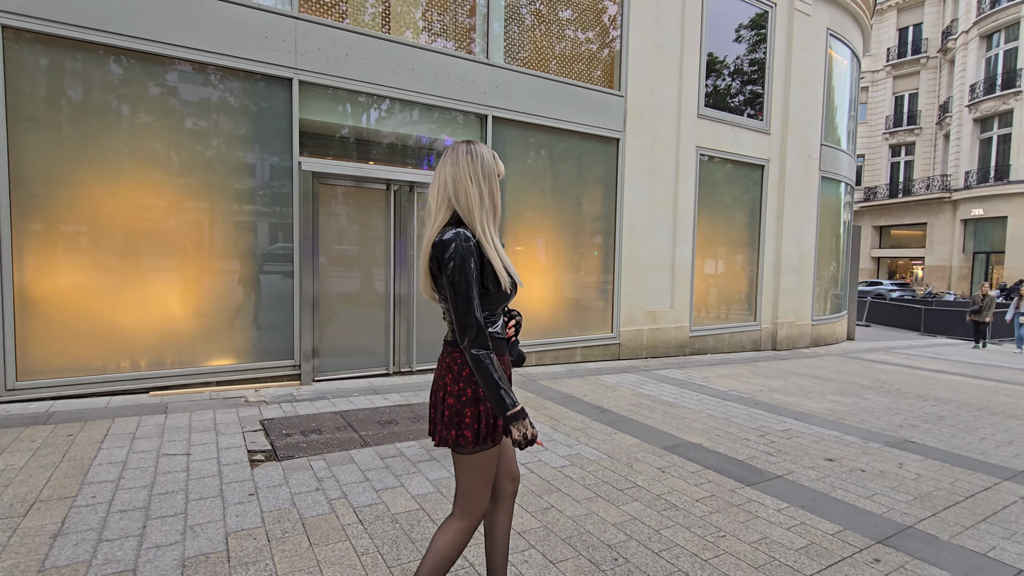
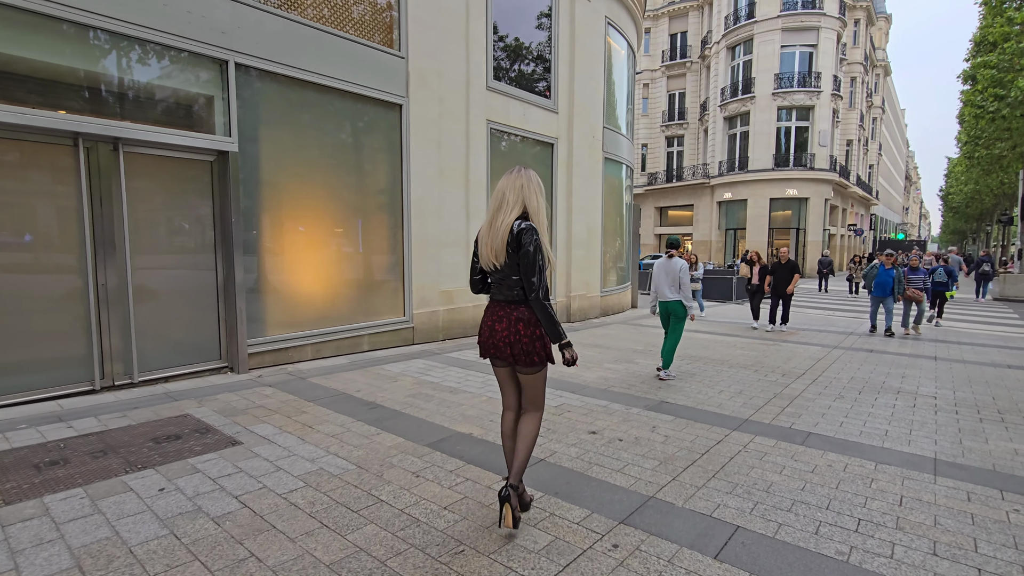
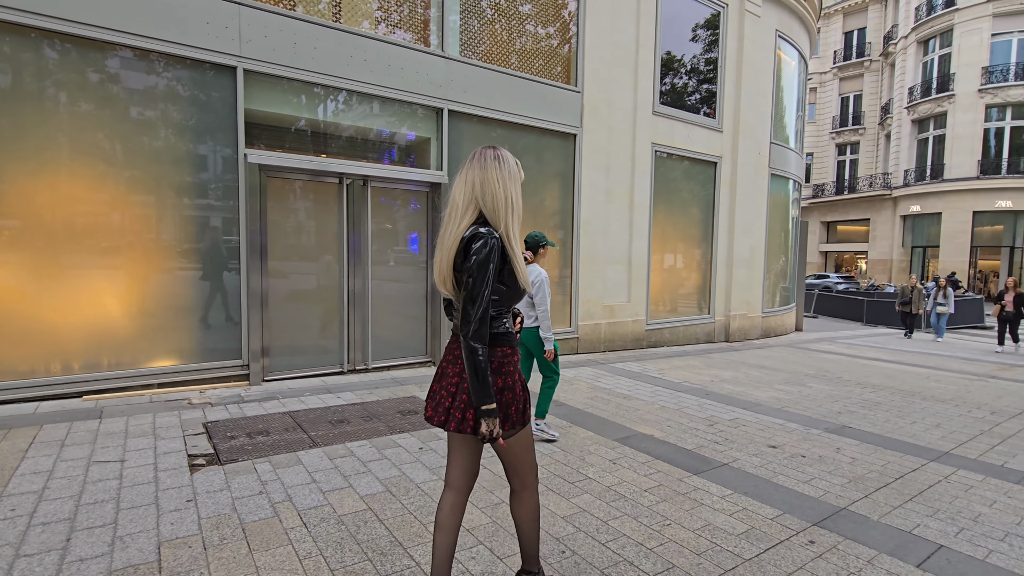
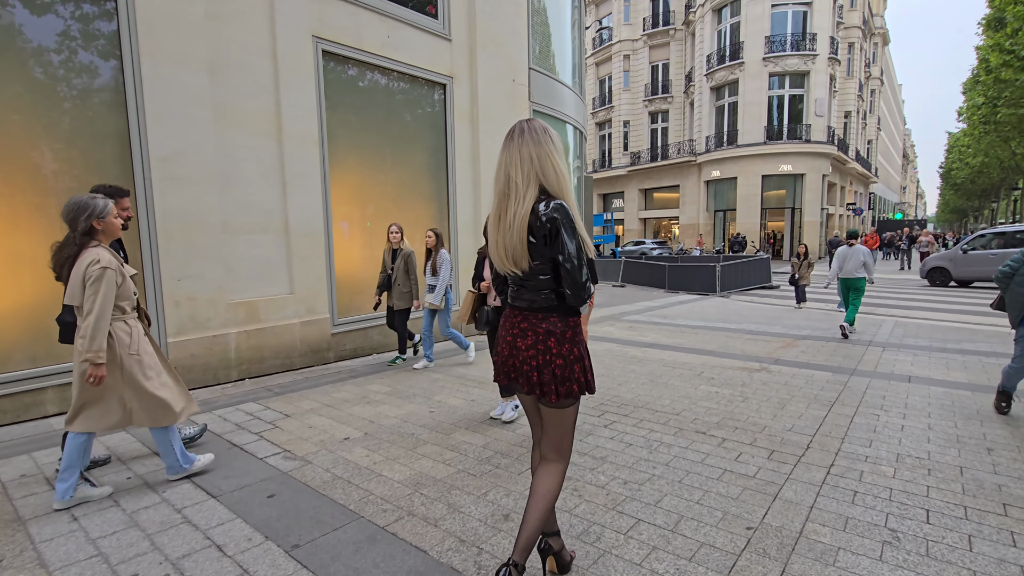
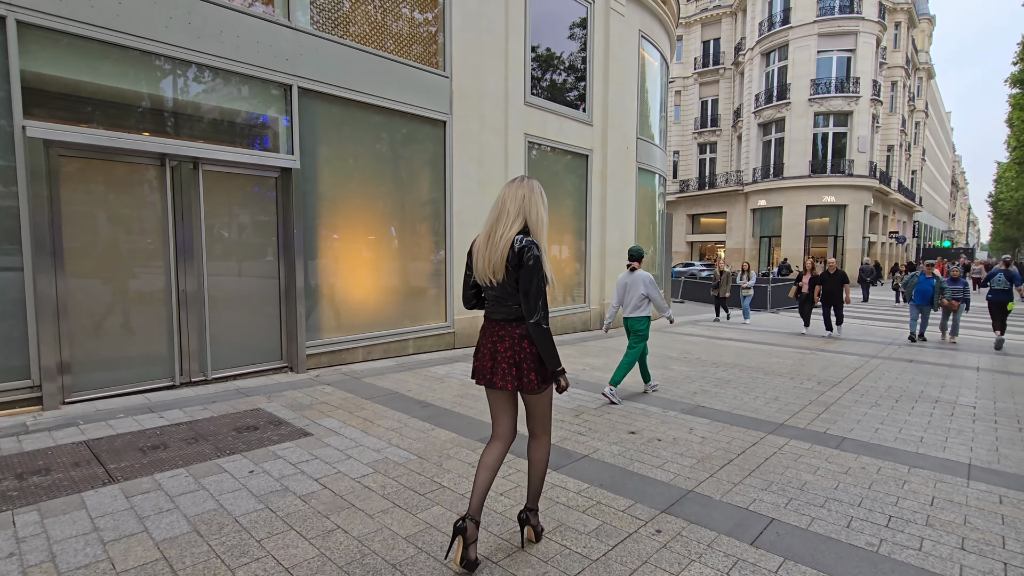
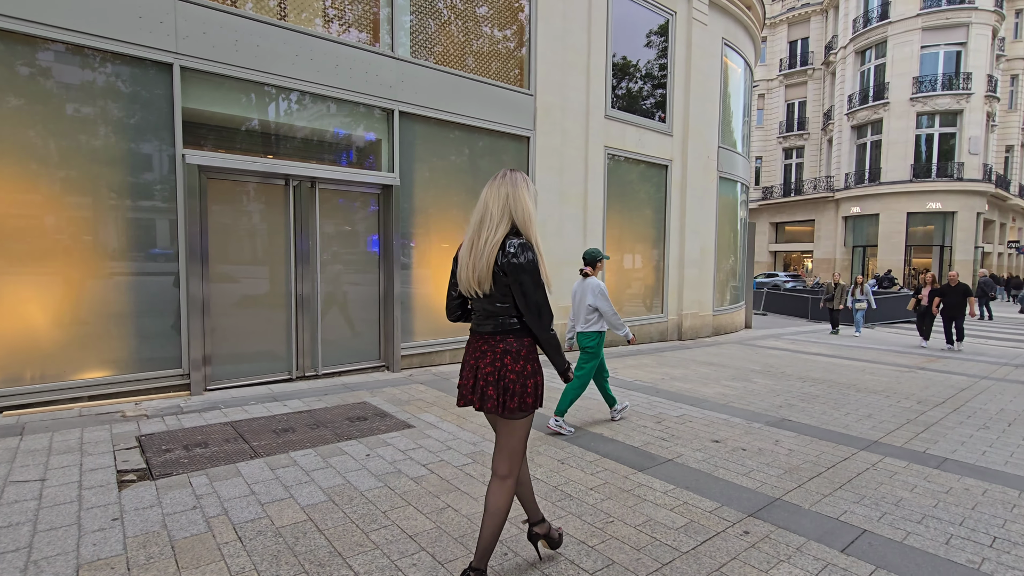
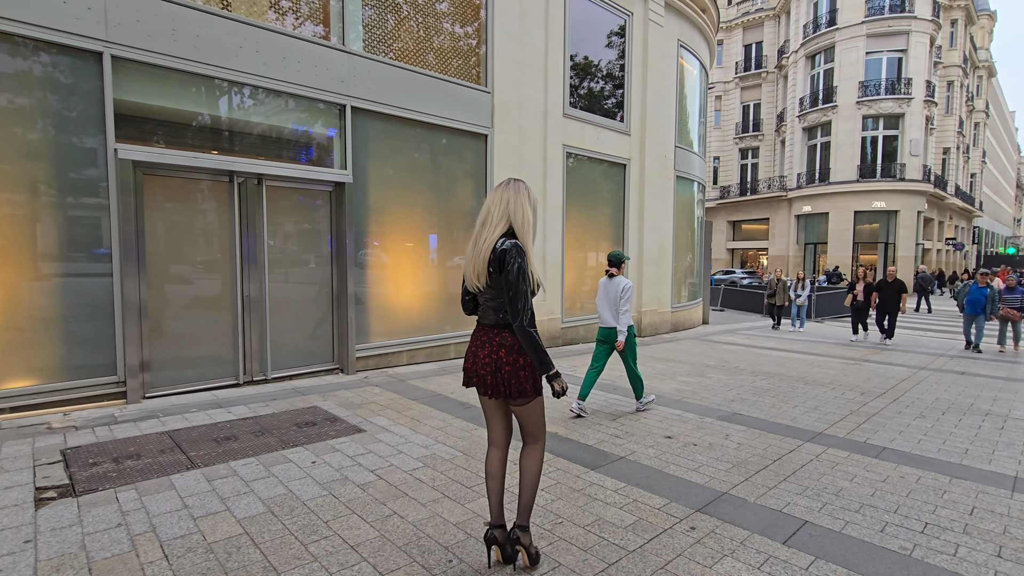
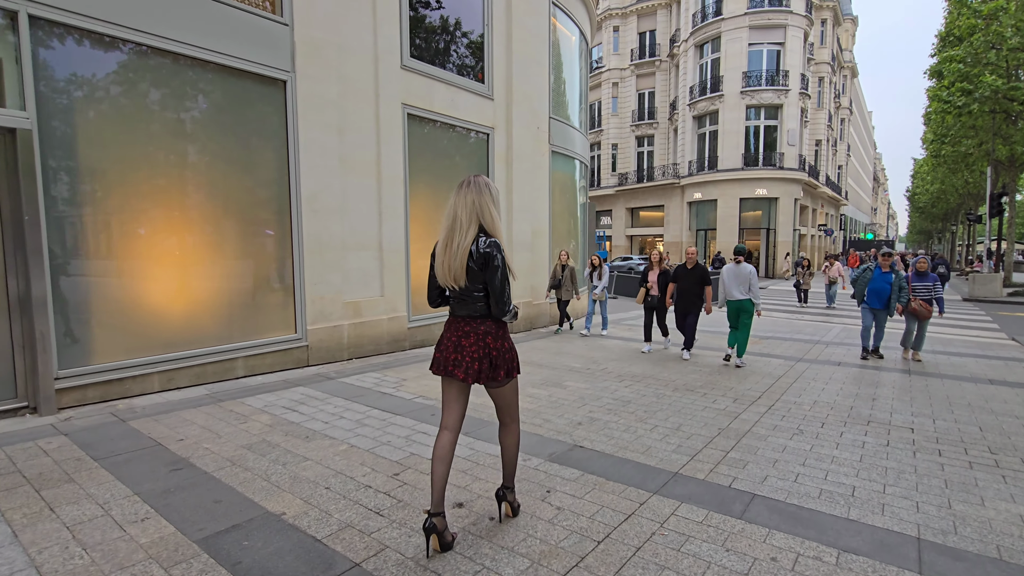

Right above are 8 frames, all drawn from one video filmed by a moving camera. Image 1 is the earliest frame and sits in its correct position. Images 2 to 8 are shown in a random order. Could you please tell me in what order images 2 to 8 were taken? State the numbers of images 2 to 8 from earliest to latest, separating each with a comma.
3, 6, 7, 5, 2, 8, 4
